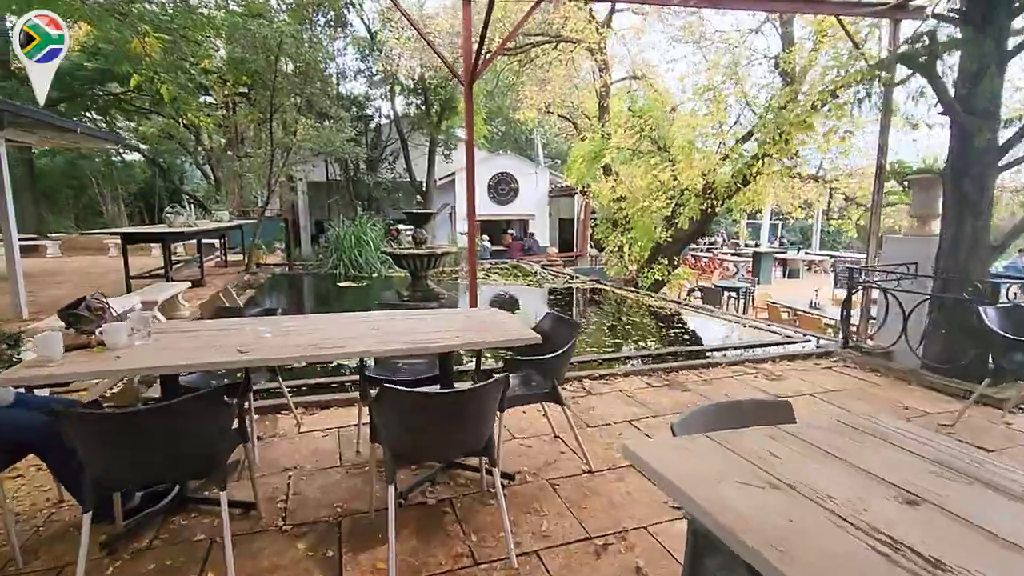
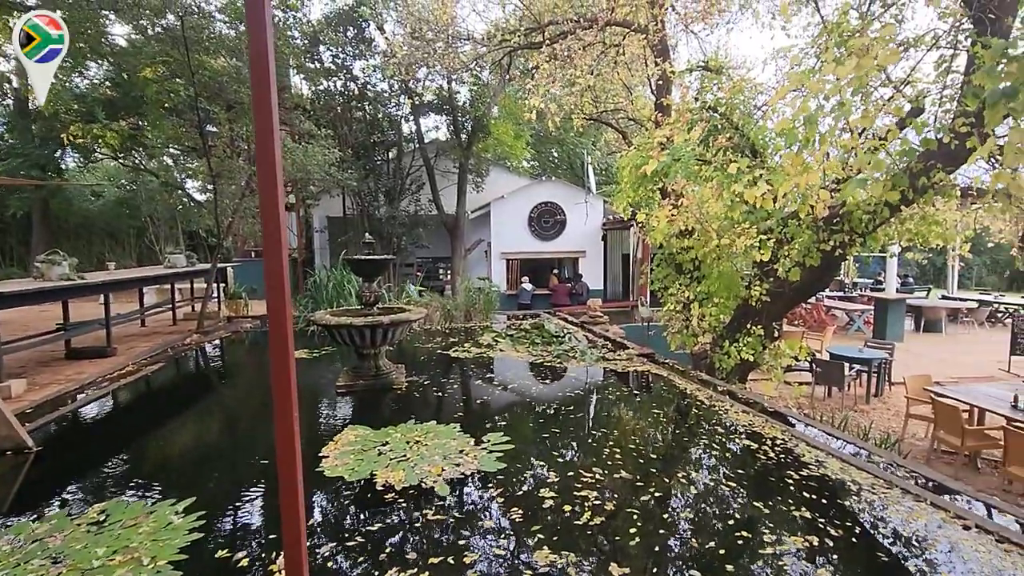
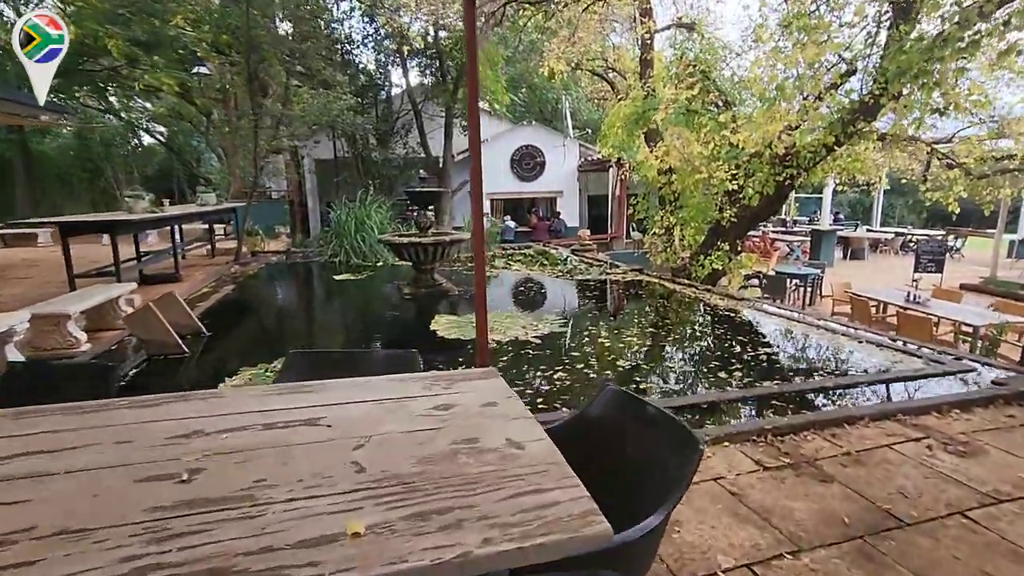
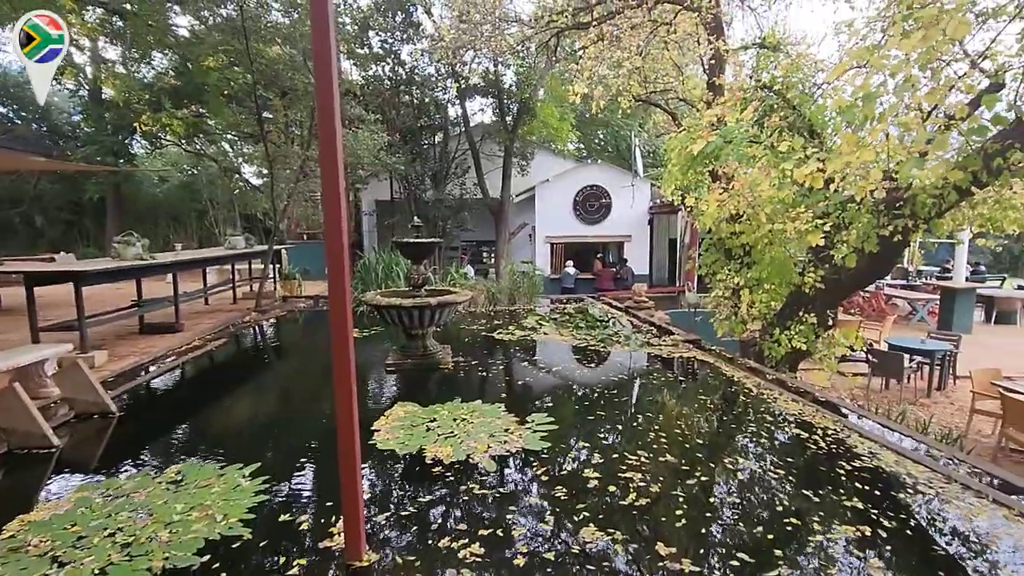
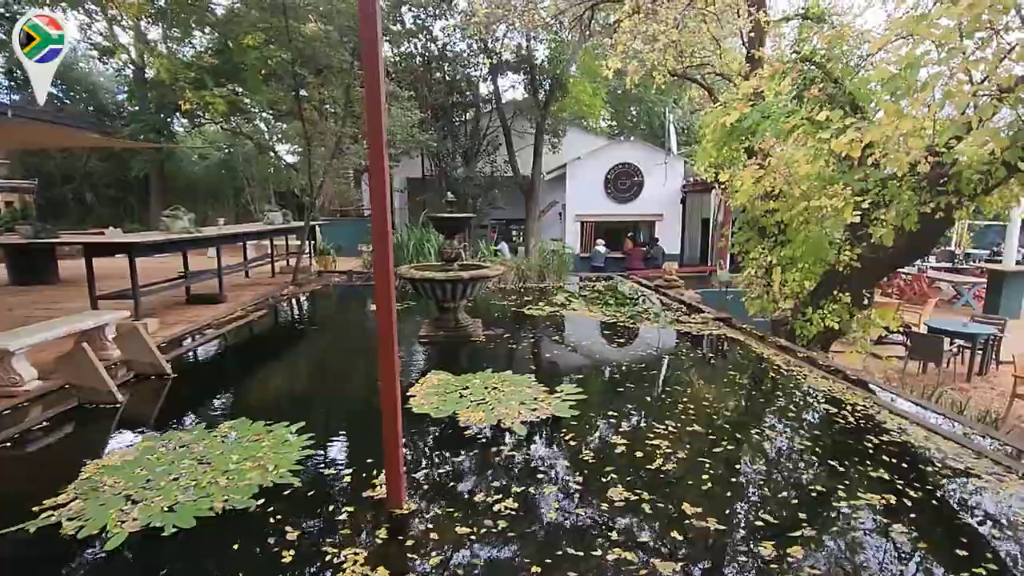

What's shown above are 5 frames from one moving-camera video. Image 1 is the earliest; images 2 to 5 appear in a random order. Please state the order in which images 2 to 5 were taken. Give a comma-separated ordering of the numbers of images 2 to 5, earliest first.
3, 5, 4, 2
